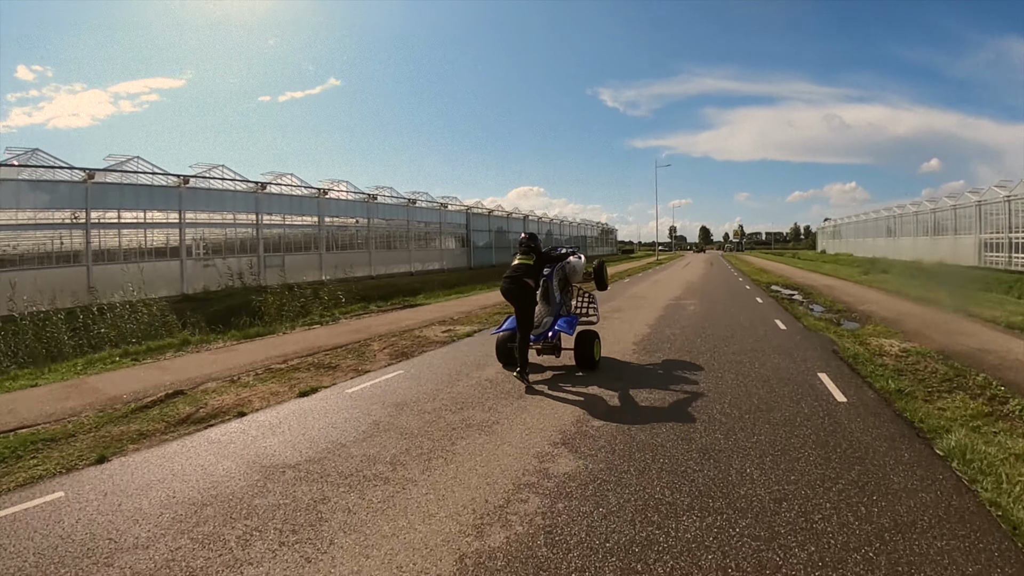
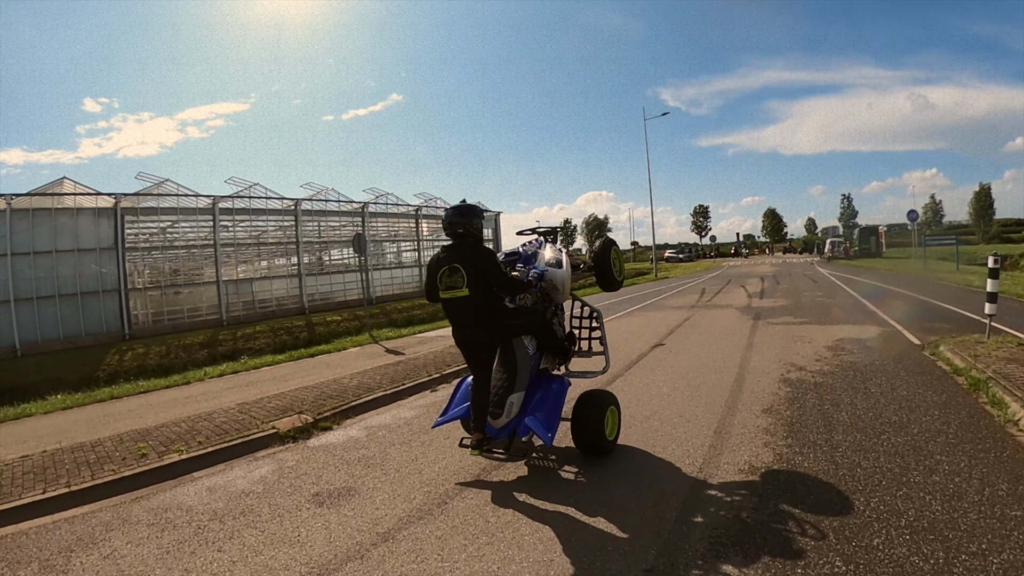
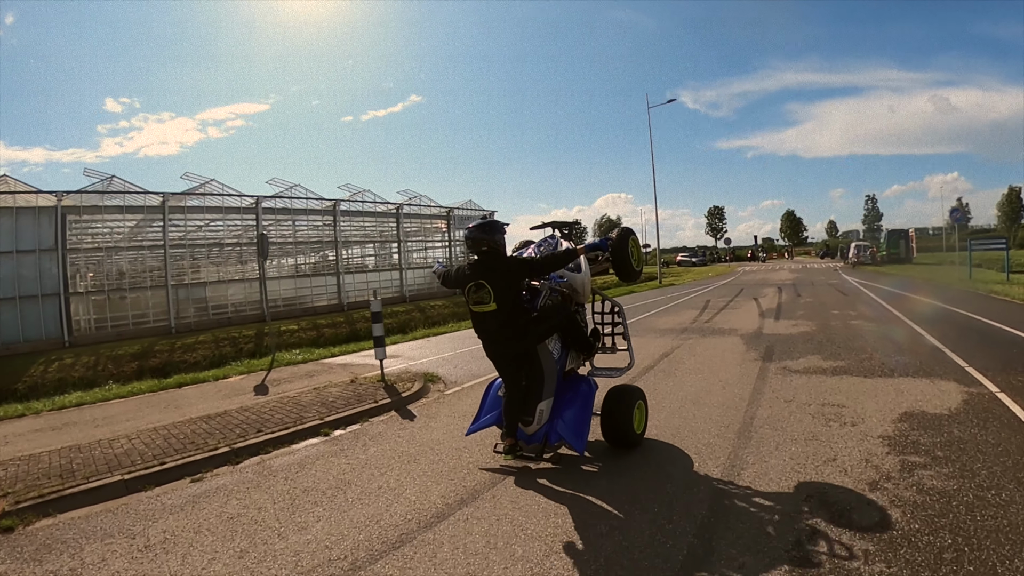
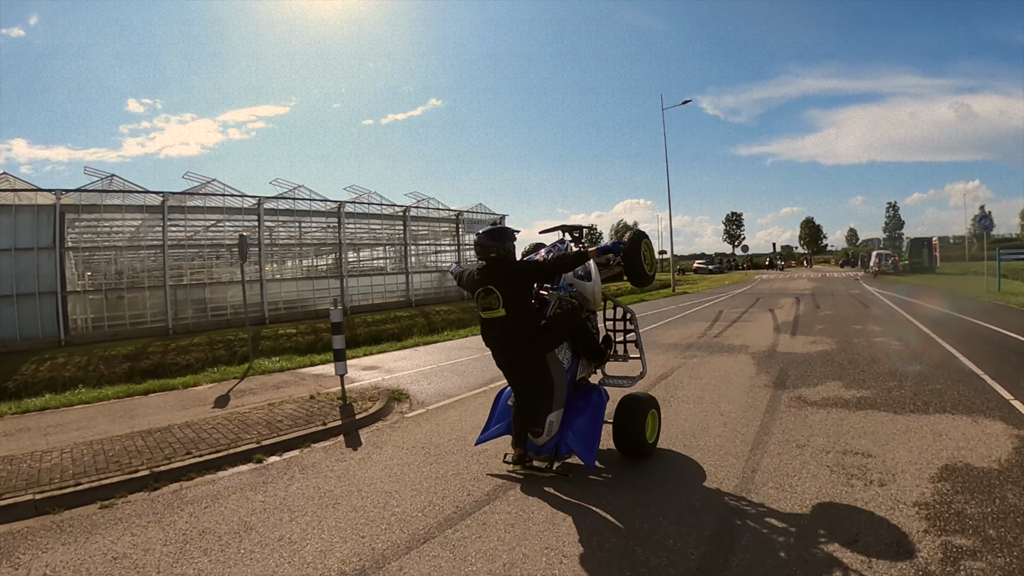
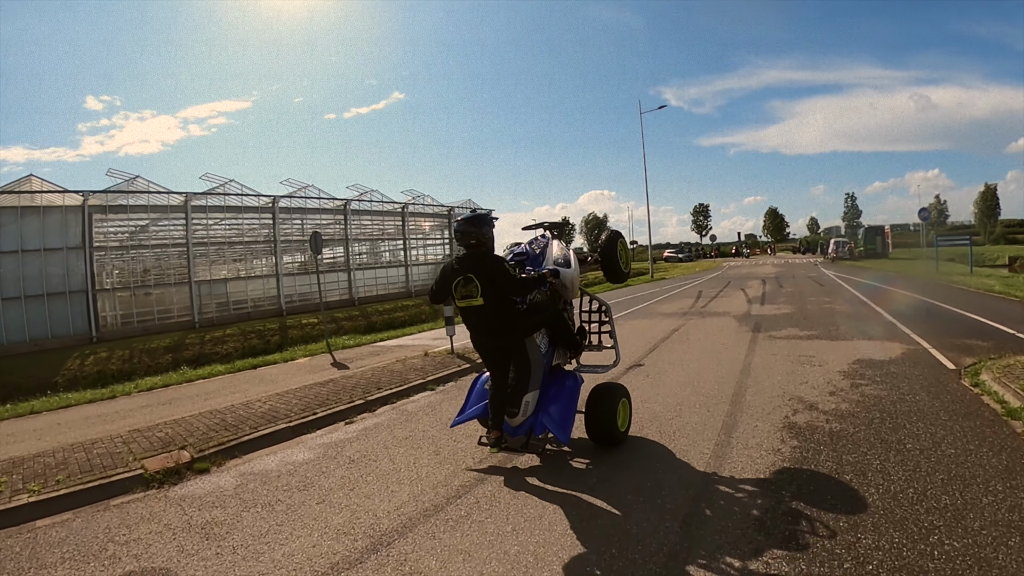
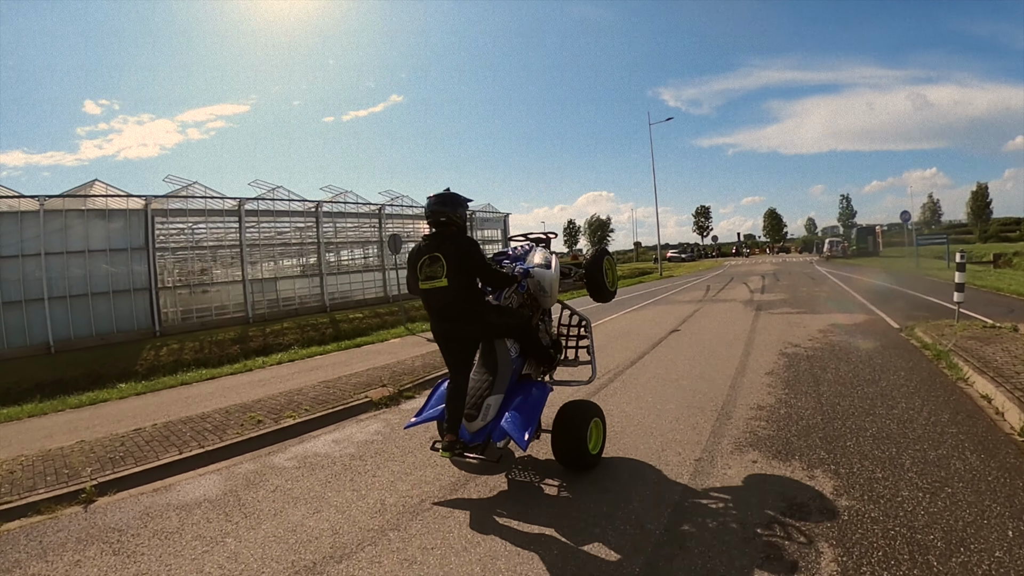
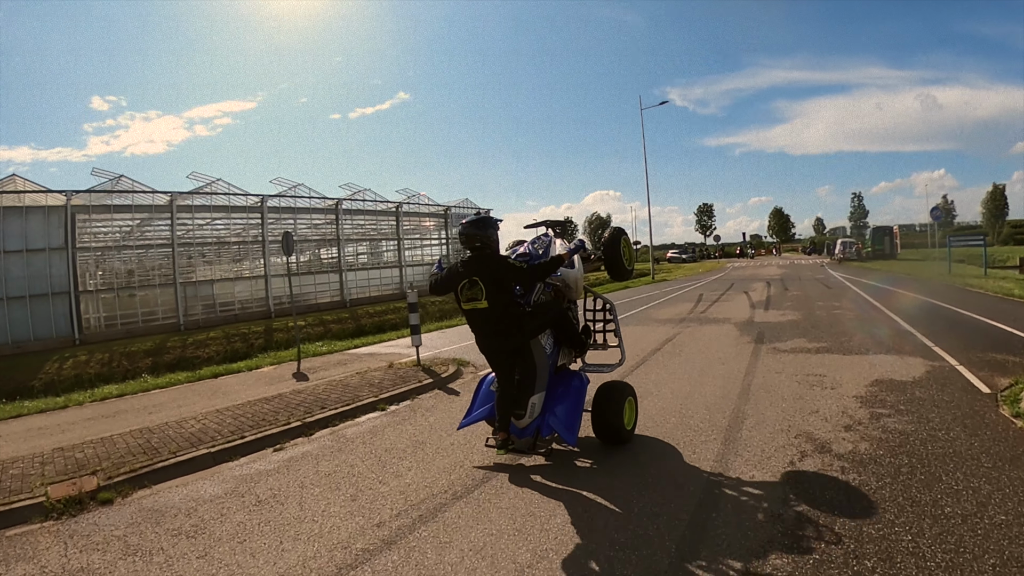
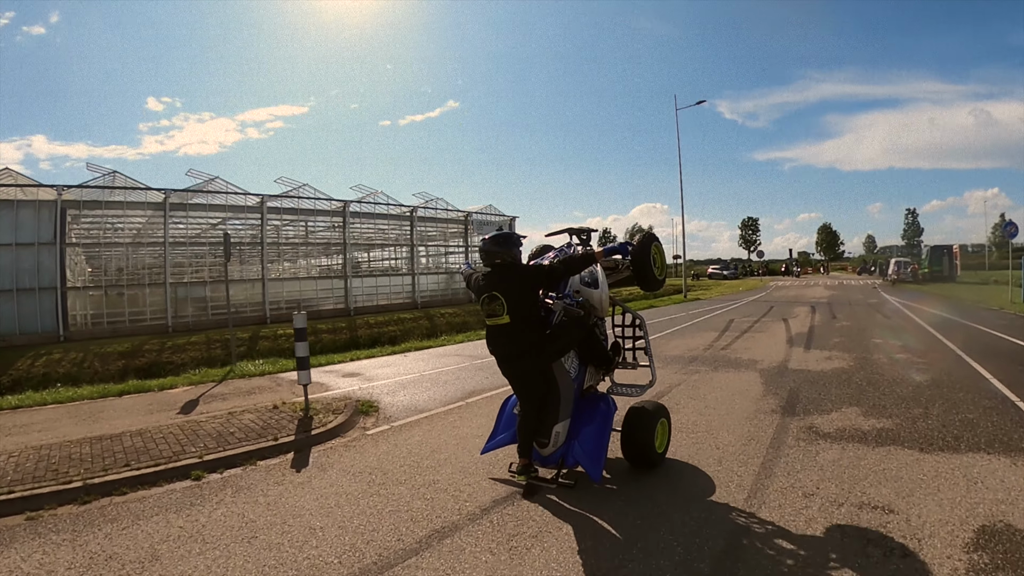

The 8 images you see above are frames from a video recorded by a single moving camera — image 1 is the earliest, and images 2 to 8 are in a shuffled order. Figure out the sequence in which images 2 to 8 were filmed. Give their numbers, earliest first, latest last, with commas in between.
6, 2, 5, 7, 3, 4, 8
